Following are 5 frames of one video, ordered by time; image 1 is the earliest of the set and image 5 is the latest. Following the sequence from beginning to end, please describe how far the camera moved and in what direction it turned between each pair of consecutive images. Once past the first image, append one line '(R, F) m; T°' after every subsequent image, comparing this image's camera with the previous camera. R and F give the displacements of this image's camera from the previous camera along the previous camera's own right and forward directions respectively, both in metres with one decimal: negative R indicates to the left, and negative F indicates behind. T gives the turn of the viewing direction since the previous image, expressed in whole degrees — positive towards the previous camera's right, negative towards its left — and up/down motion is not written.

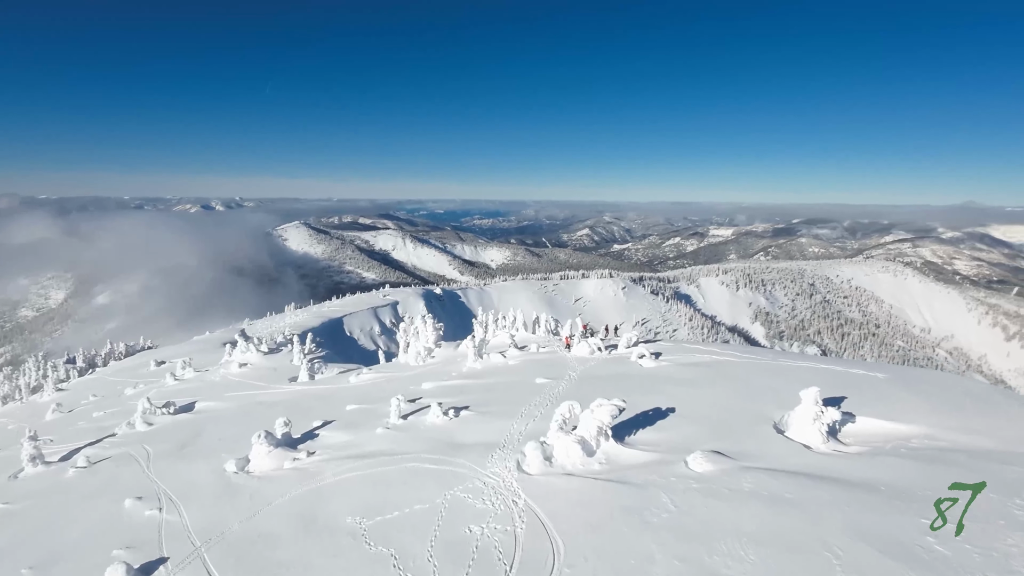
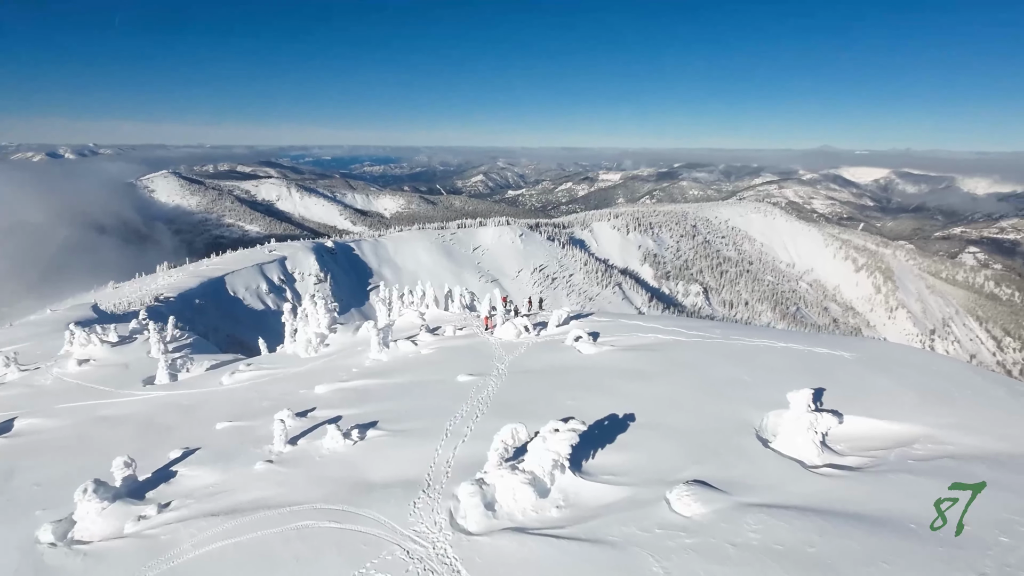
(-0.8, +7.5) m; +10°
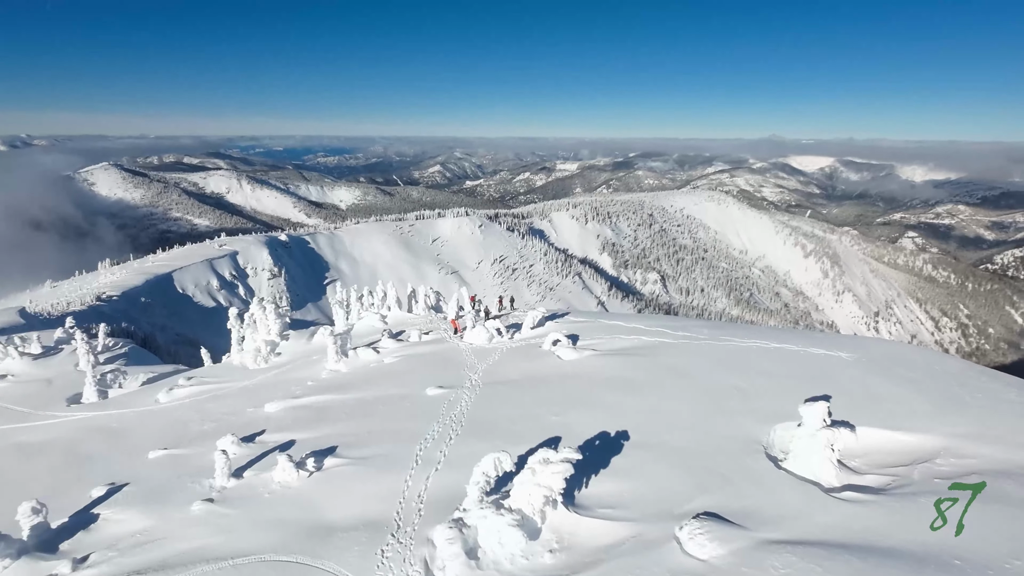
(-0.6, +3.2) m; +4°
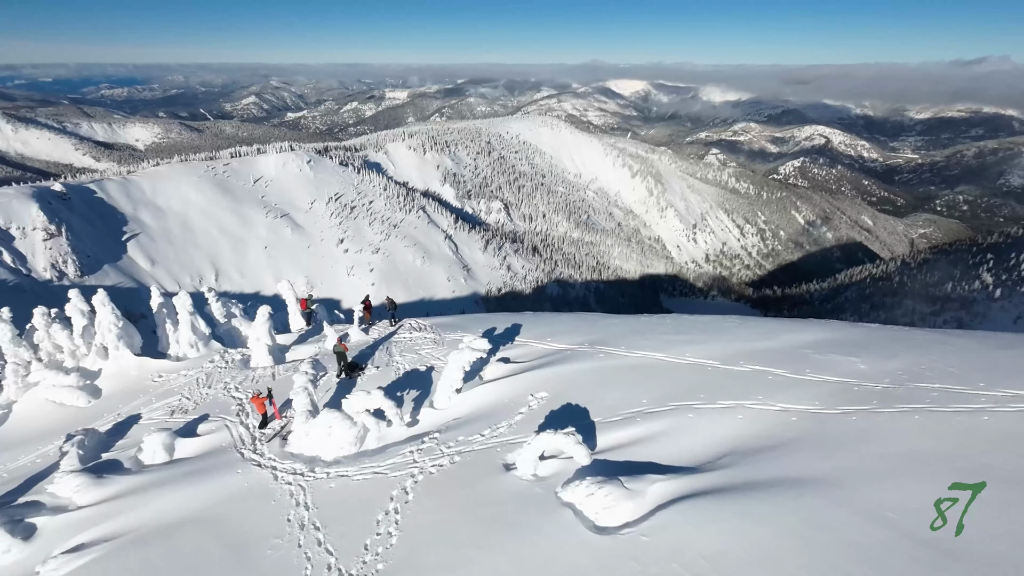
(-1.0, +22.0) m; +14°
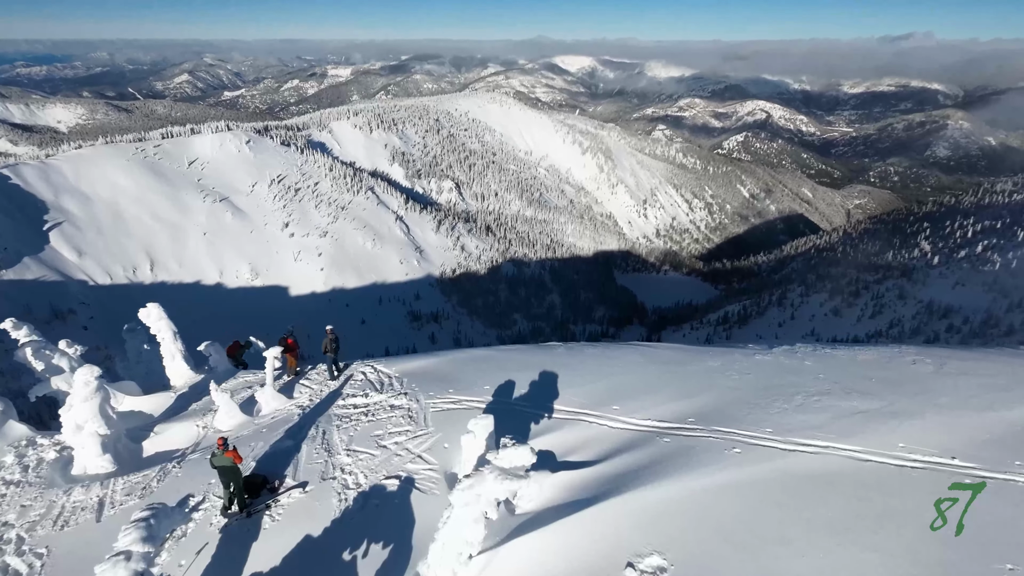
(-1.4, +8.2) m; +4°
